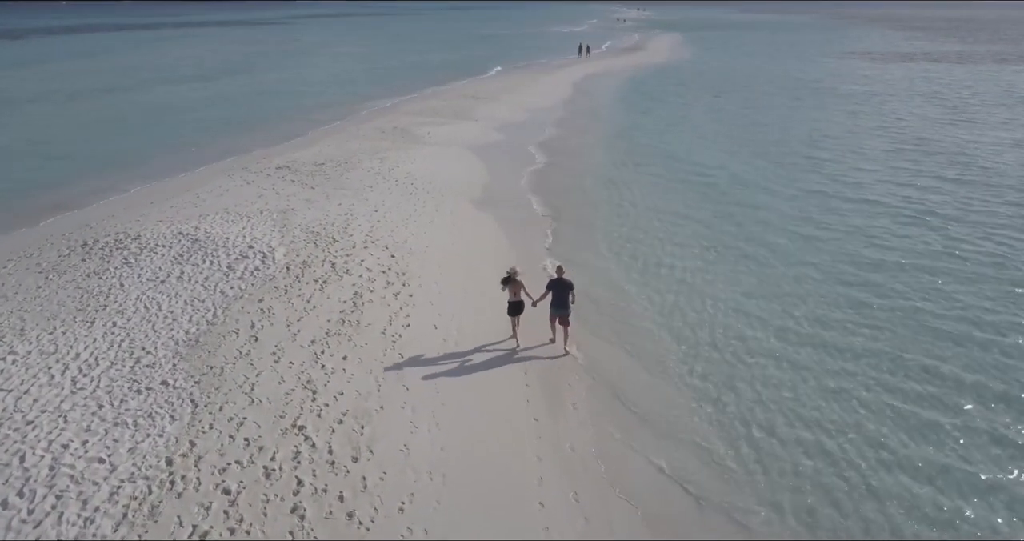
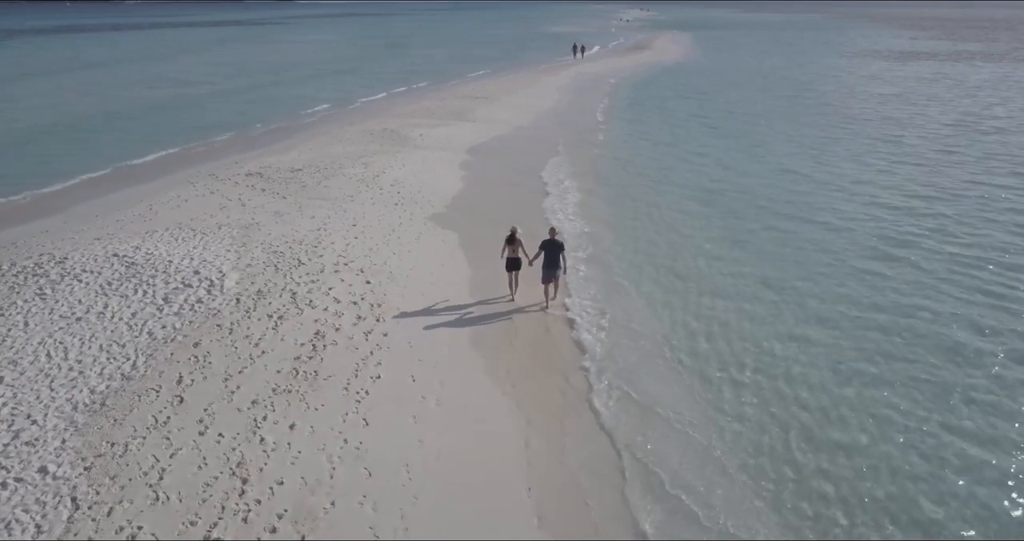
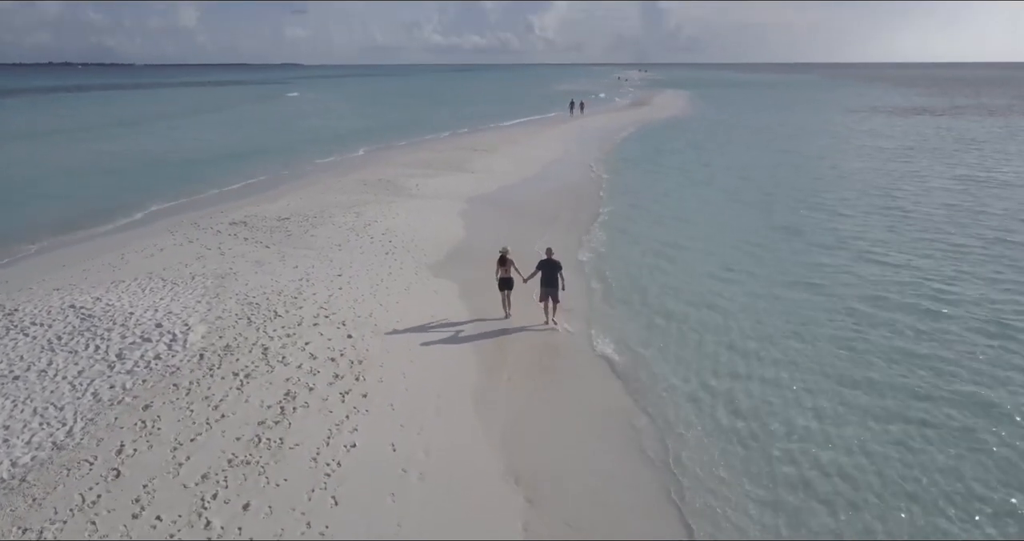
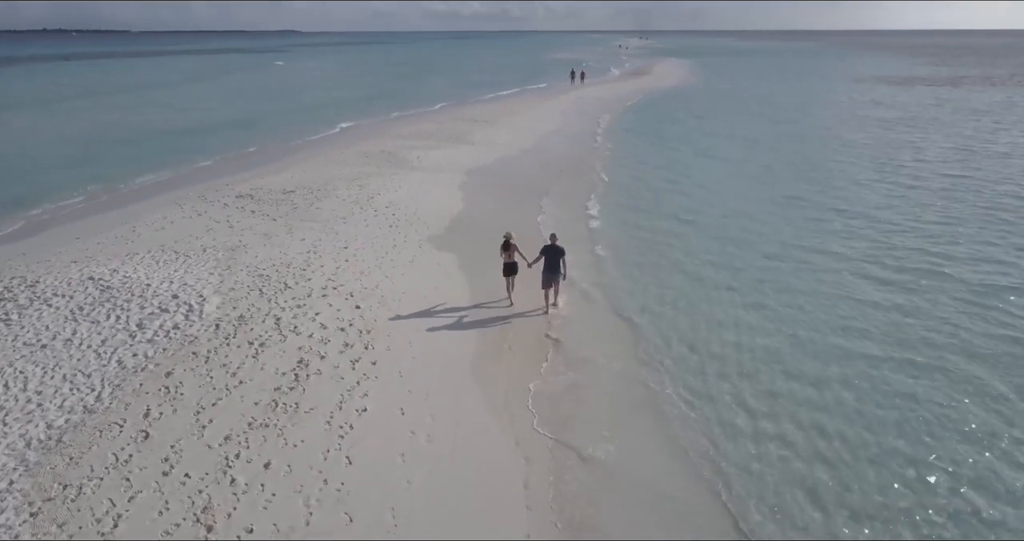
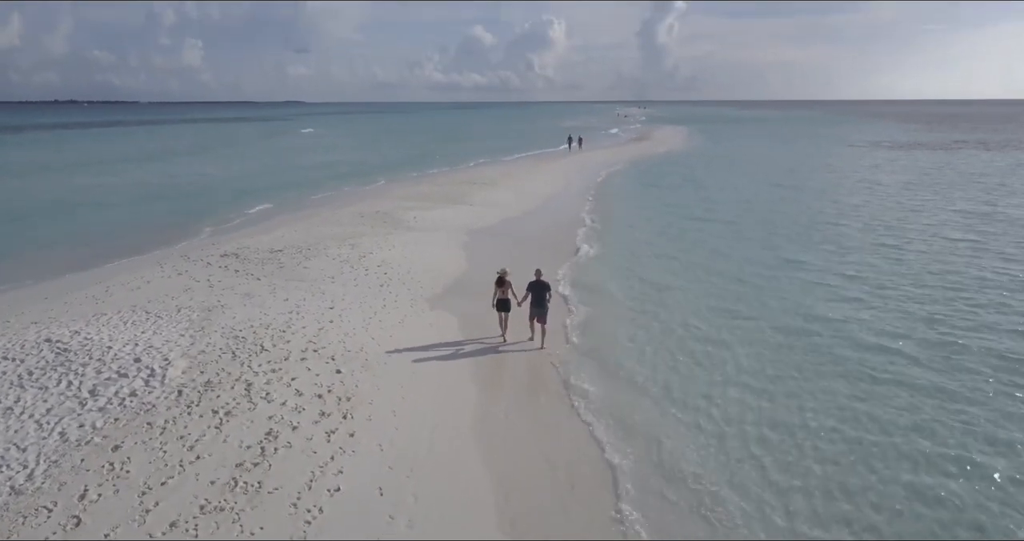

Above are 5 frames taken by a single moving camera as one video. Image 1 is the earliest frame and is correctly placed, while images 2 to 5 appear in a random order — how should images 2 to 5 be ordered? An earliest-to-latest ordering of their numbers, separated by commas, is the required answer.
2, 4, 3, 5
